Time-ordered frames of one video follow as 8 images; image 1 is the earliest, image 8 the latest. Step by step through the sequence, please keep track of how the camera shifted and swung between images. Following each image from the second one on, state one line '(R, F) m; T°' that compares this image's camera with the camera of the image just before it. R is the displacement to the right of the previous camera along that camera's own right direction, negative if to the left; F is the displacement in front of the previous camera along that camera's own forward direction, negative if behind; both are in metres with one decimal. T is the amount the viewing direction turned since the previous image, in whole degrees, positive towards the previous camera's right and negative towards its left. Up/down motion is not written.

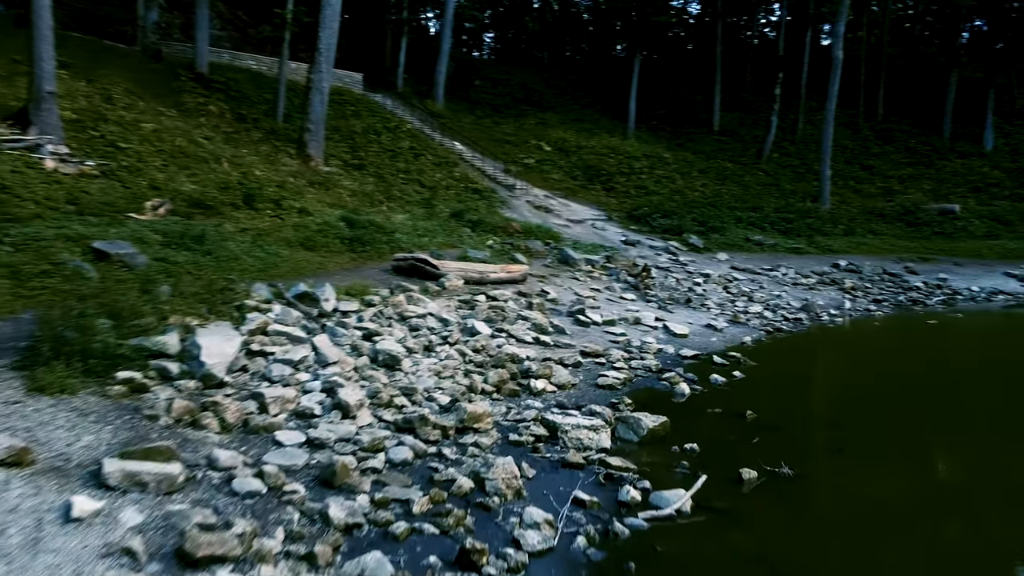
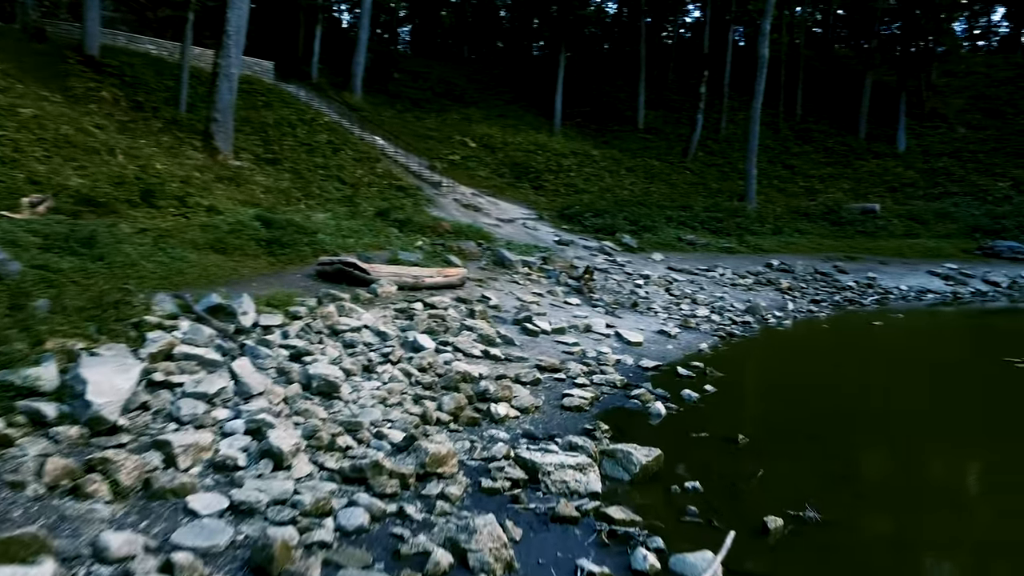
(-0.3, +1.0) m; +6°
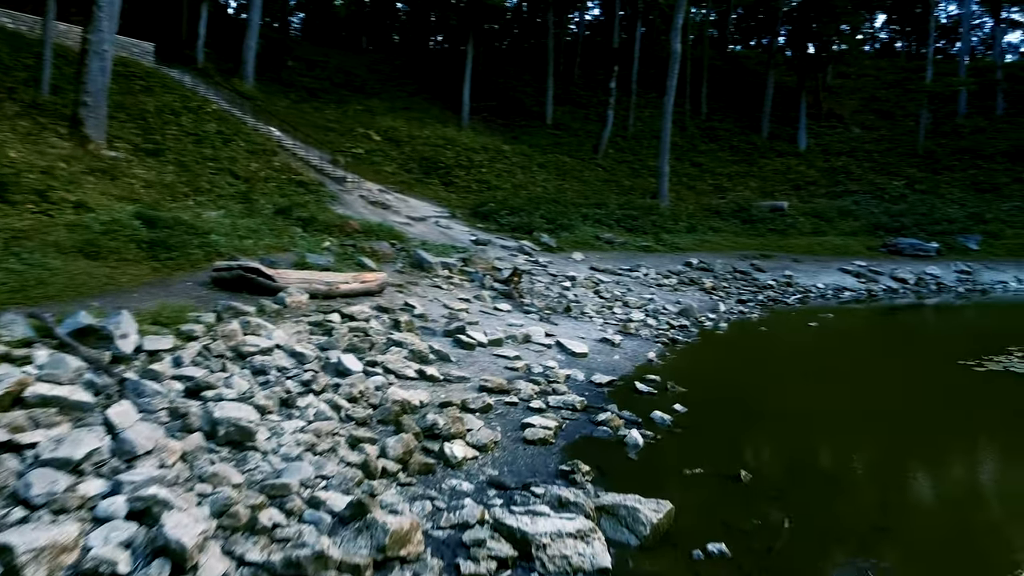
(-0.4, +1.1) m; +7°
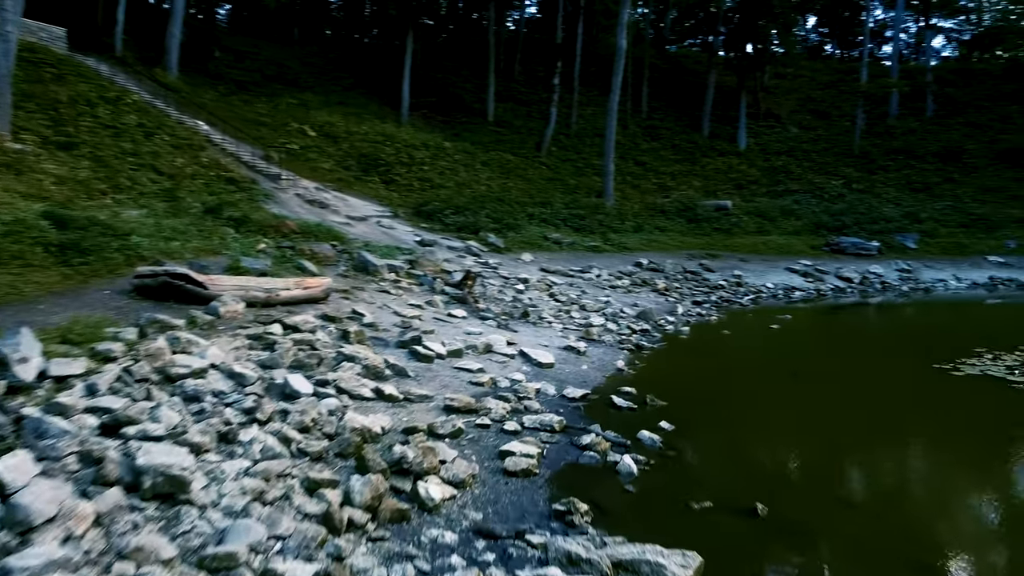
(-0.3, +0.7) m; +5°
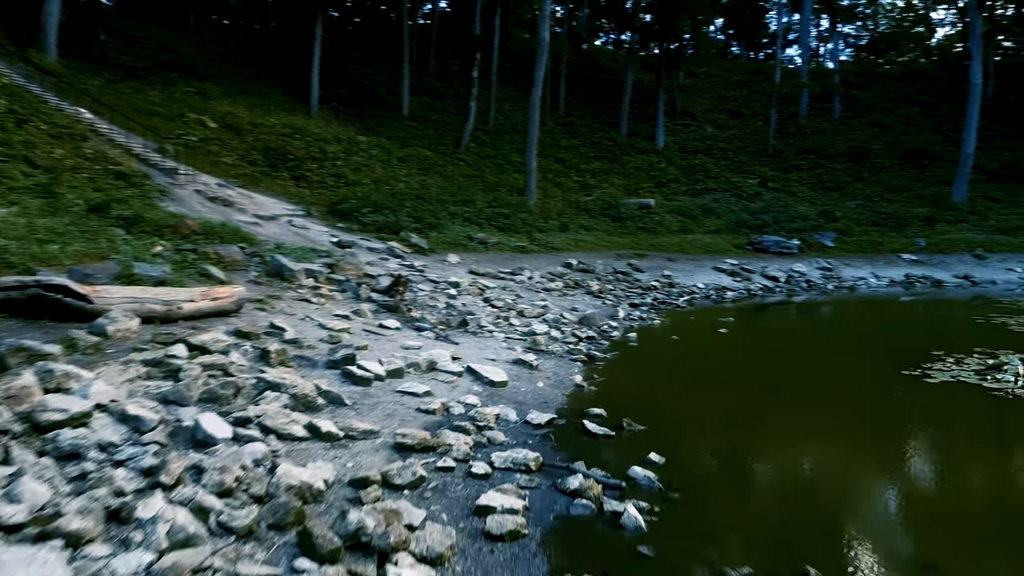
(-0.4, +1.0) m; +7°
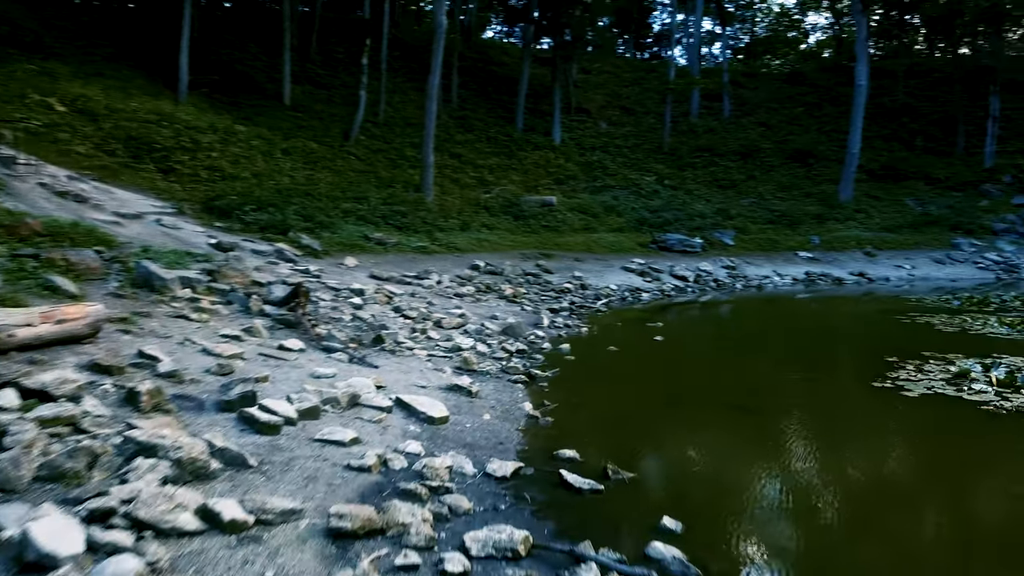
(-0.4, +1.4) m; +9°
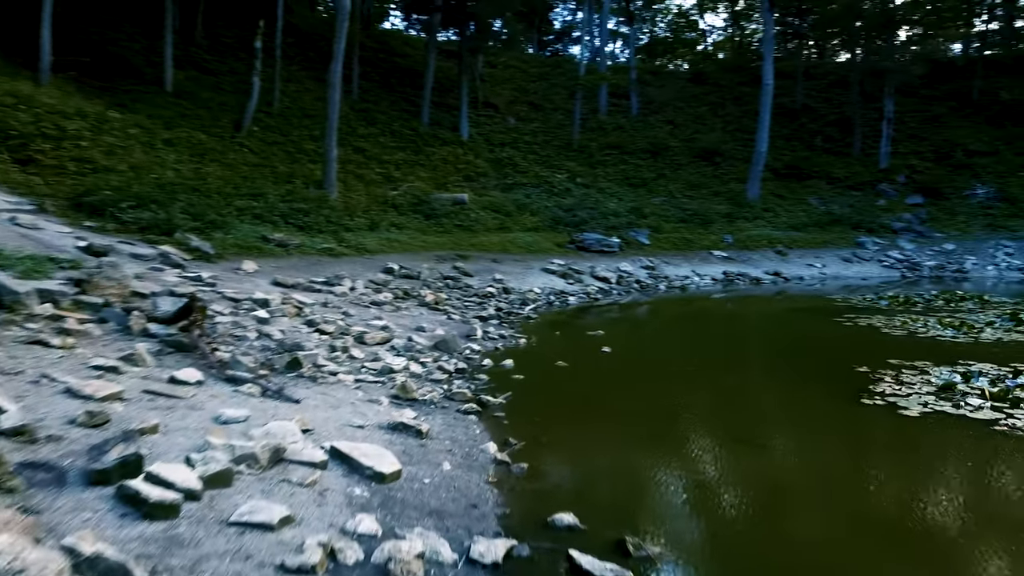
(-0.4, +1.3) m; +8°
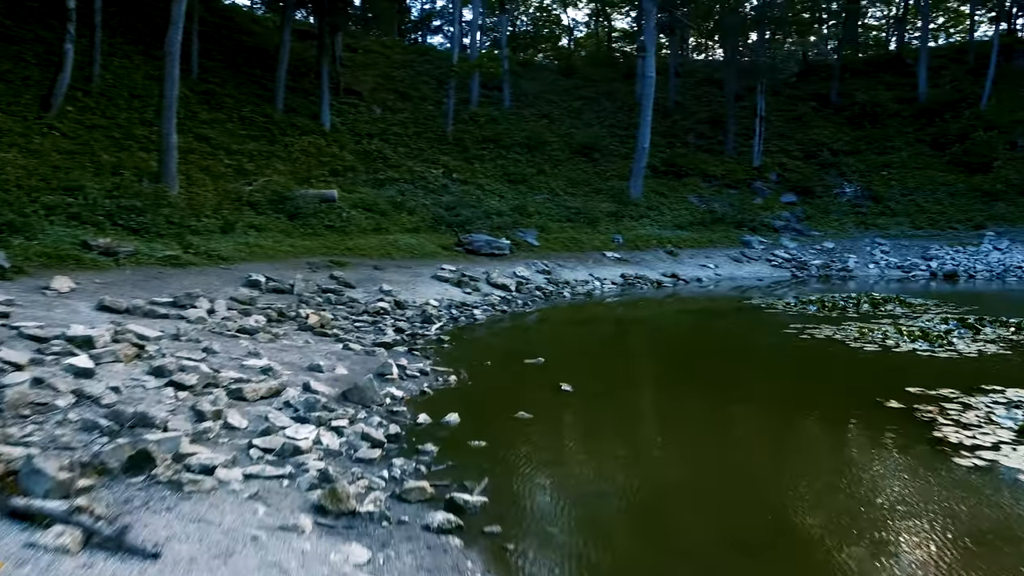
(-0.7, +2.4) m; +11°
